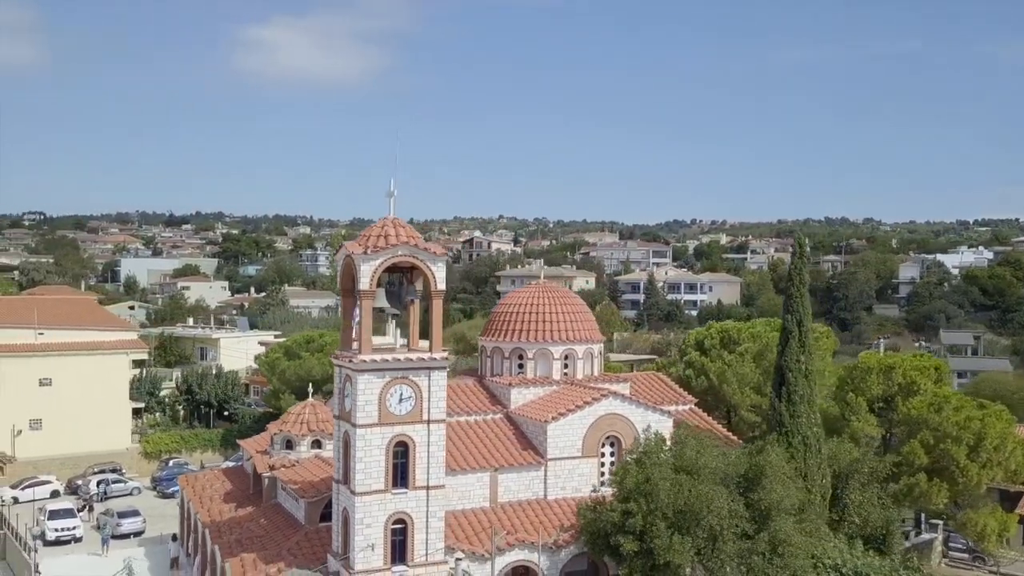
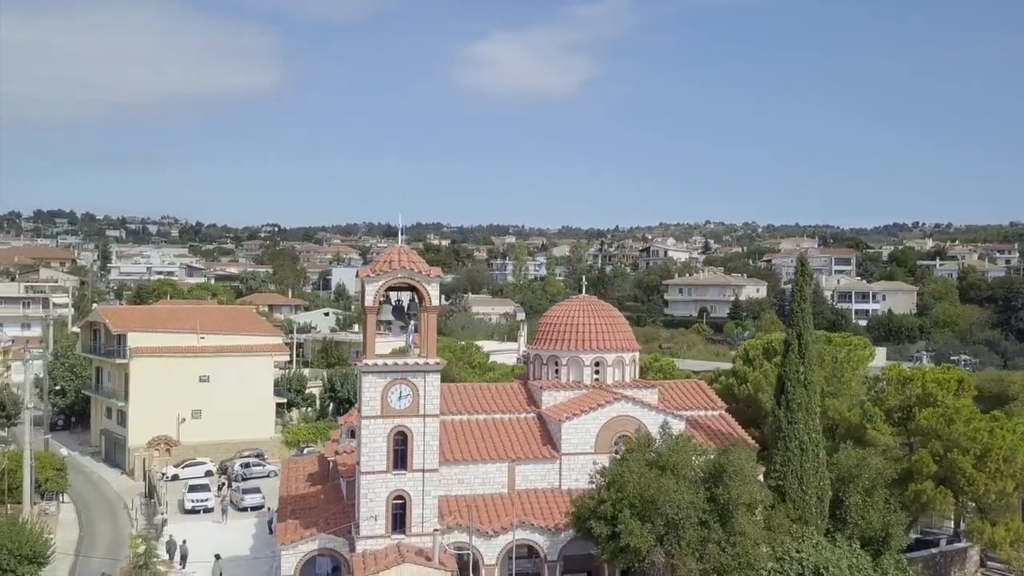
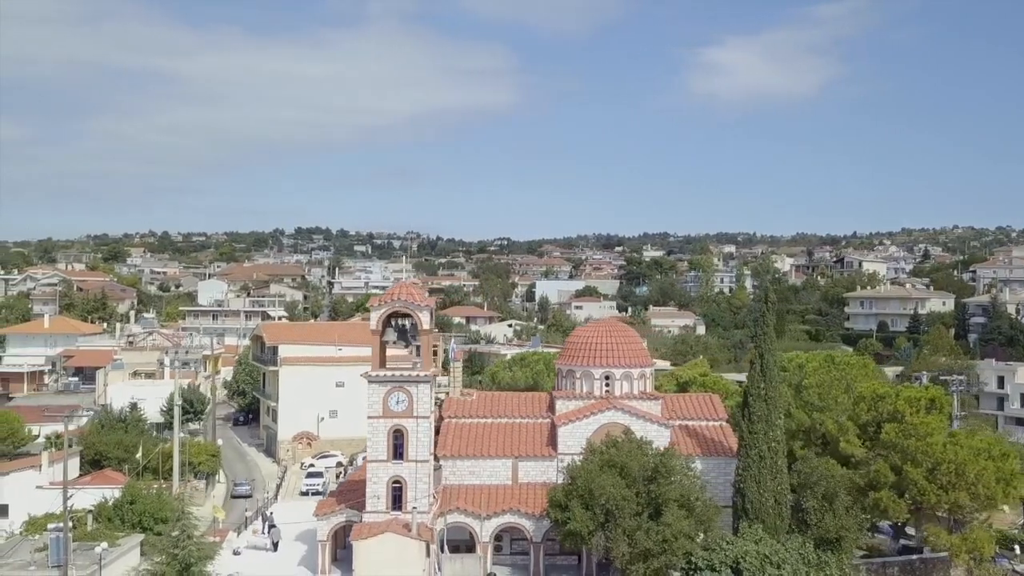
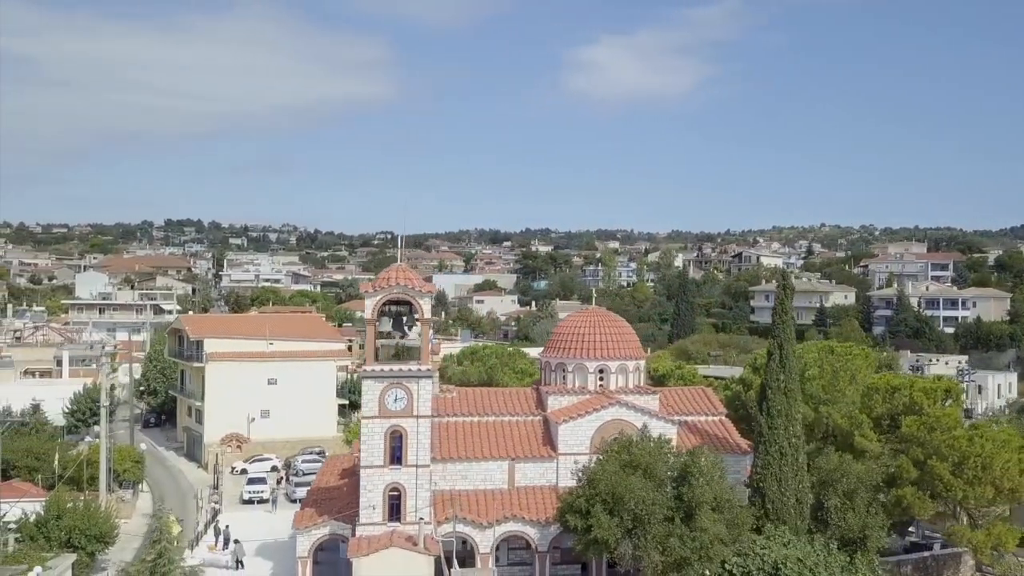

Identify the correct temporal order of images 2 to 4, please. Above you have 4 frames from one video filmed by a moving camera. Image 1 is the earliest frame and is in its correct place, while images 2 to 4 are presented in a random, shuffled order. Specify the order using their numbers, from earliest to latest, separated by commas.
2, 4, 3
